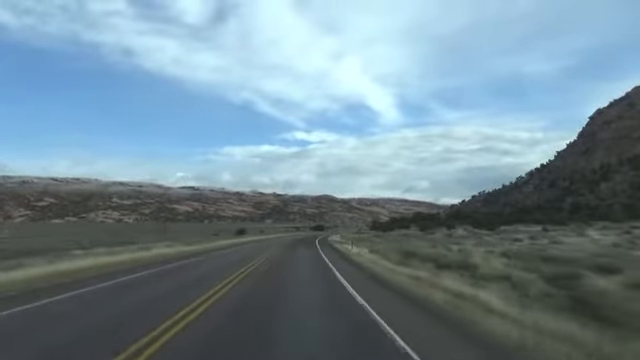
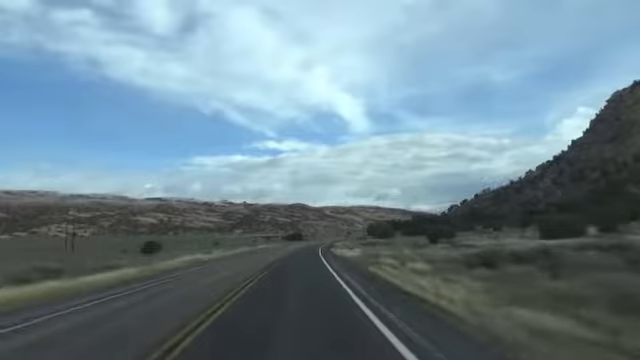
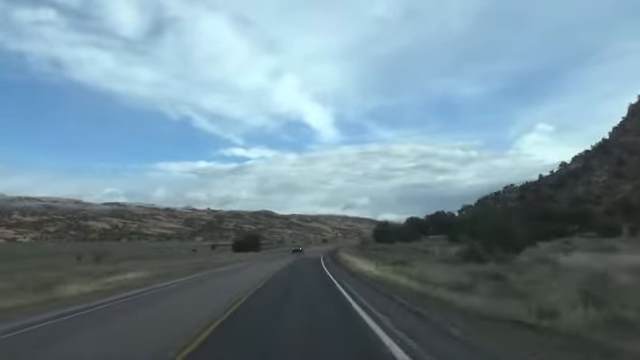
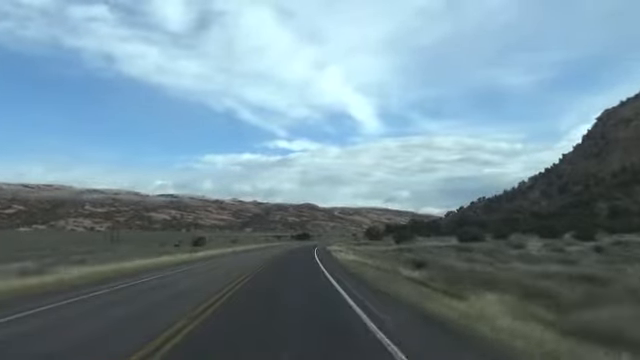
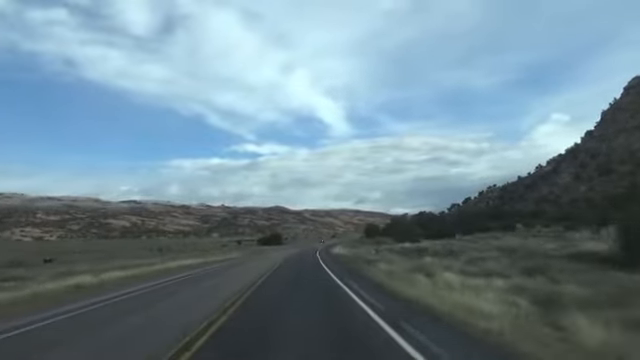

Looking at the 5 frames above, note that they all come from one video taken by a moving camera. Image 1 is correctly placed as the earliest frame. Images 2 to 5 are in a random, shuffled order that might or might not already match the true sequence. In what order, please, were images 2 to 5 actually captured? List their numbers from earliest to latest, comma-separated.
4, 2, 5, 3
